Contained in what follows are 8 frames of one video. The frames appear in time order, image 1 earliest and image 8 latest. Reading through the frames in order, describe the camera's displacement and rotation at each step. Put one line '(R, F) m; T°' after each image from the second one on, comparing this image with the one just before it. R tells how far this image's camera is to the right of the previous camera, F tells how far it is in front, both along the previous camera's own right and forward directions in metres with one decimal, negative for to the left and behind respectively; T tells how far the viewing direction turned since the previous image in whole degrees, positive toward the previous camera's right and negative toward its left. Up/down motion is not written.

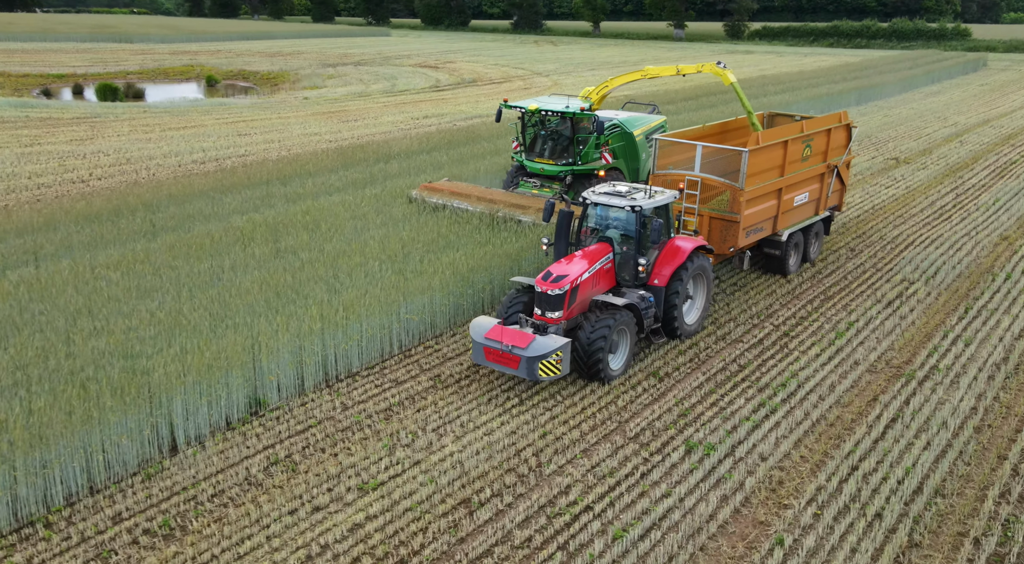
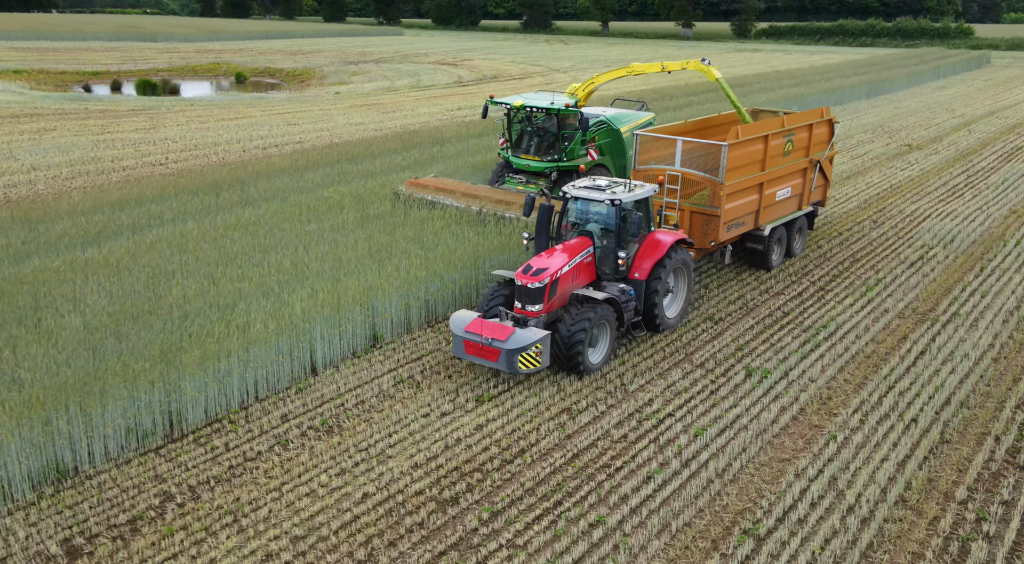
(-0.8, -1.2) m; 0°
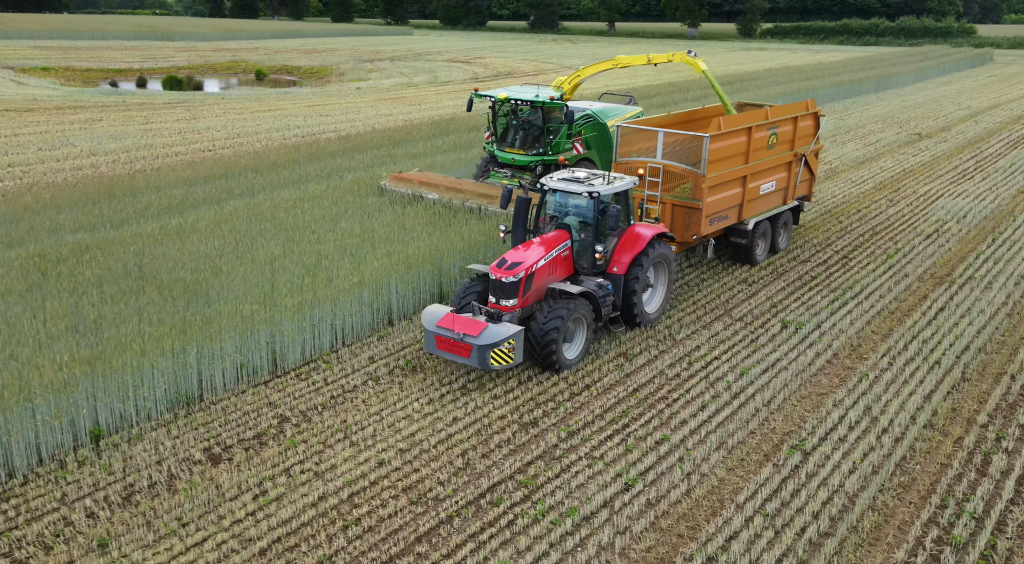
(-0.6, -0.8) m; 0°
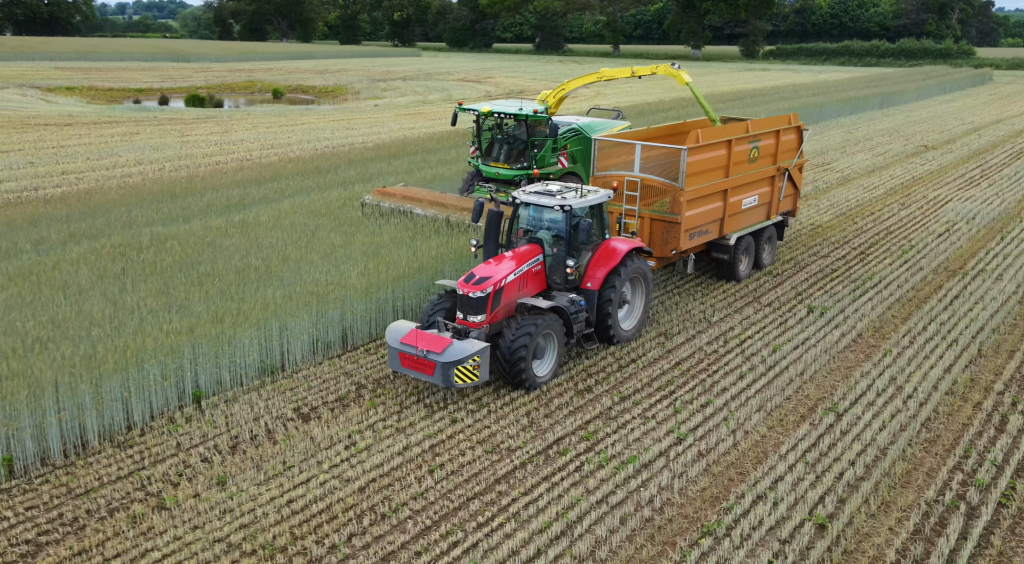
(-0.5, -0.7) m; 0°
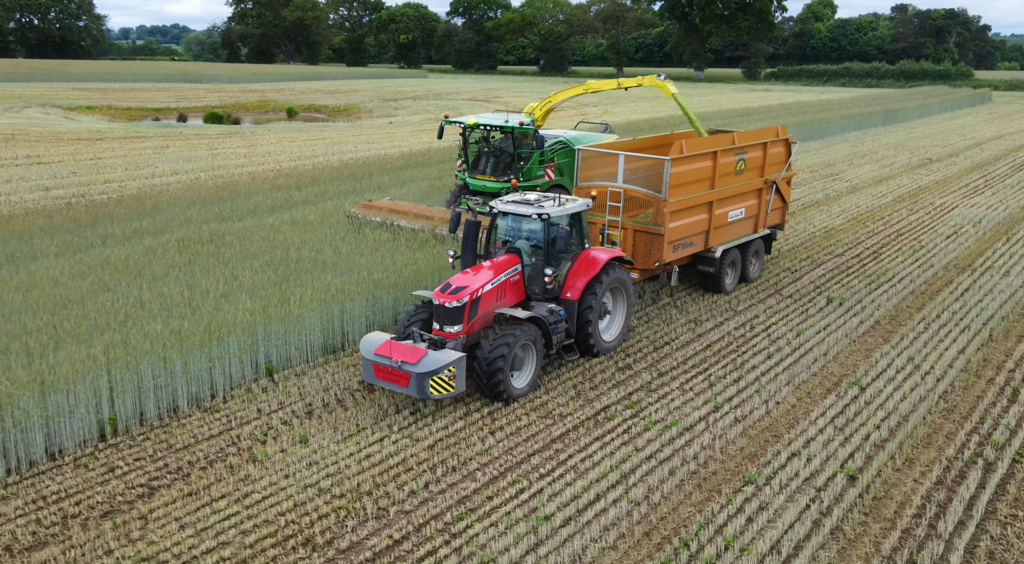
(-0.4, -0.6) m; 0°
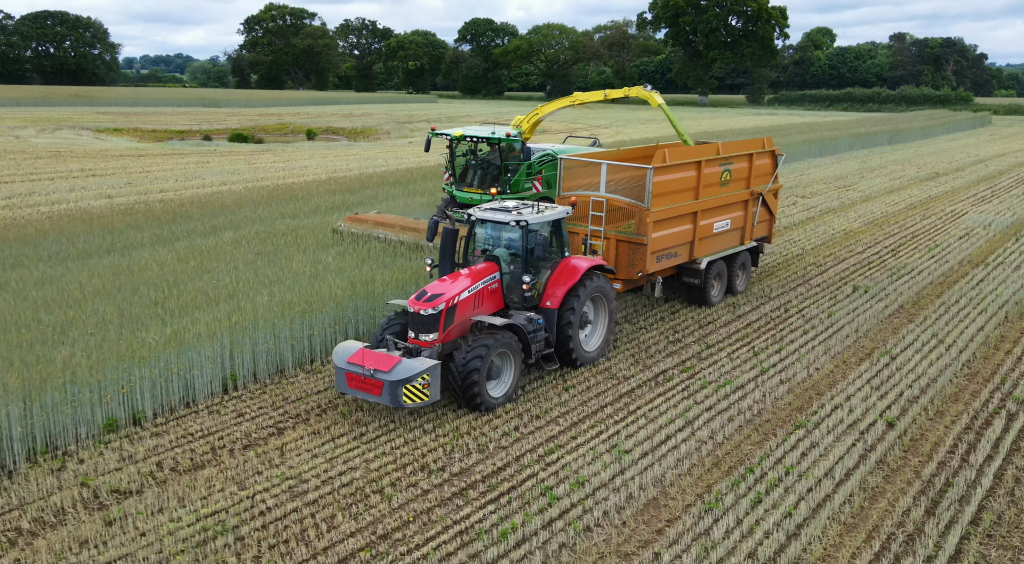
(-0.6, -0.8) m; 0°
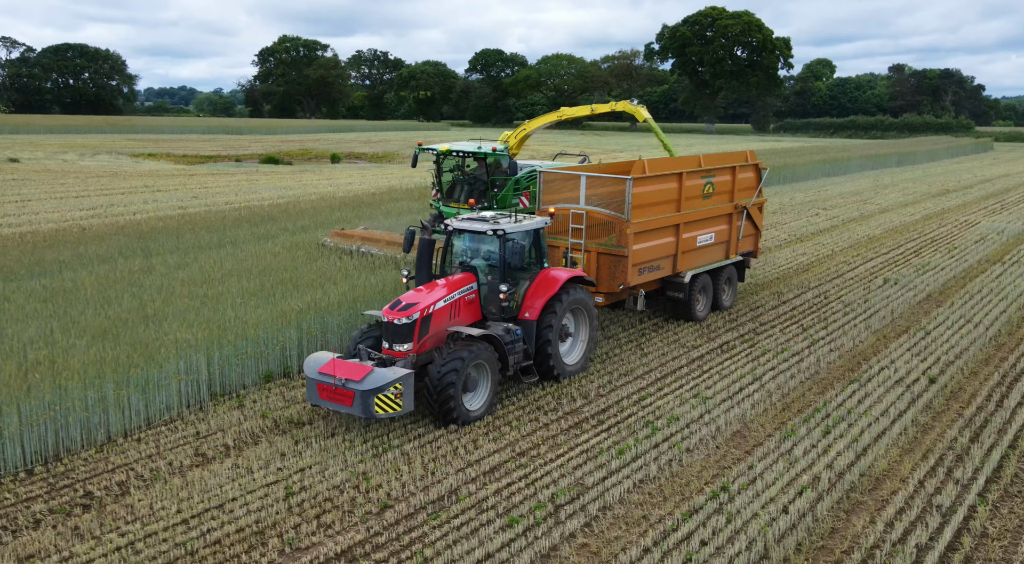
(-0.8, -1.1) m; 0°
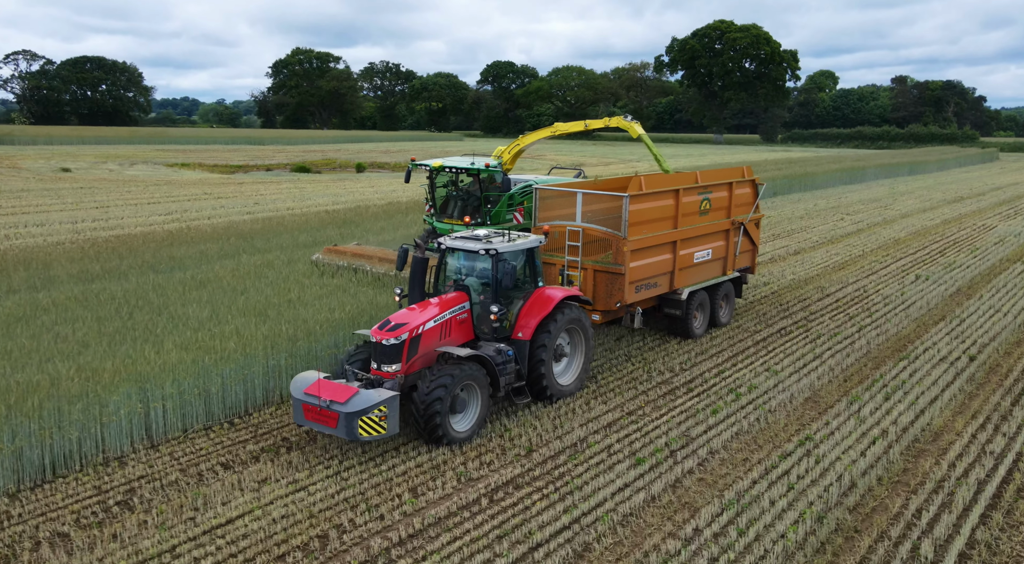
(-0.9, -1.1) m; 0°
